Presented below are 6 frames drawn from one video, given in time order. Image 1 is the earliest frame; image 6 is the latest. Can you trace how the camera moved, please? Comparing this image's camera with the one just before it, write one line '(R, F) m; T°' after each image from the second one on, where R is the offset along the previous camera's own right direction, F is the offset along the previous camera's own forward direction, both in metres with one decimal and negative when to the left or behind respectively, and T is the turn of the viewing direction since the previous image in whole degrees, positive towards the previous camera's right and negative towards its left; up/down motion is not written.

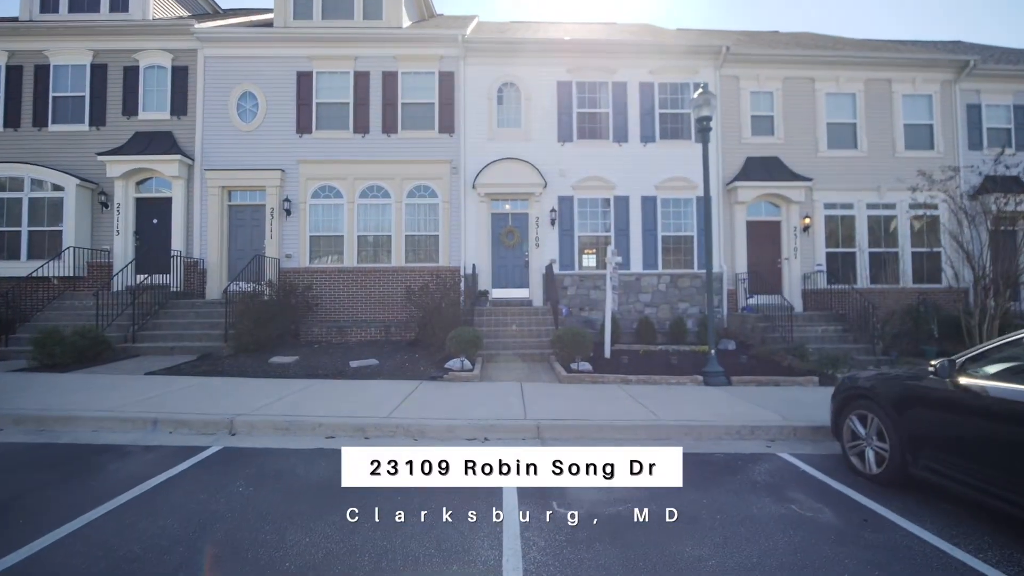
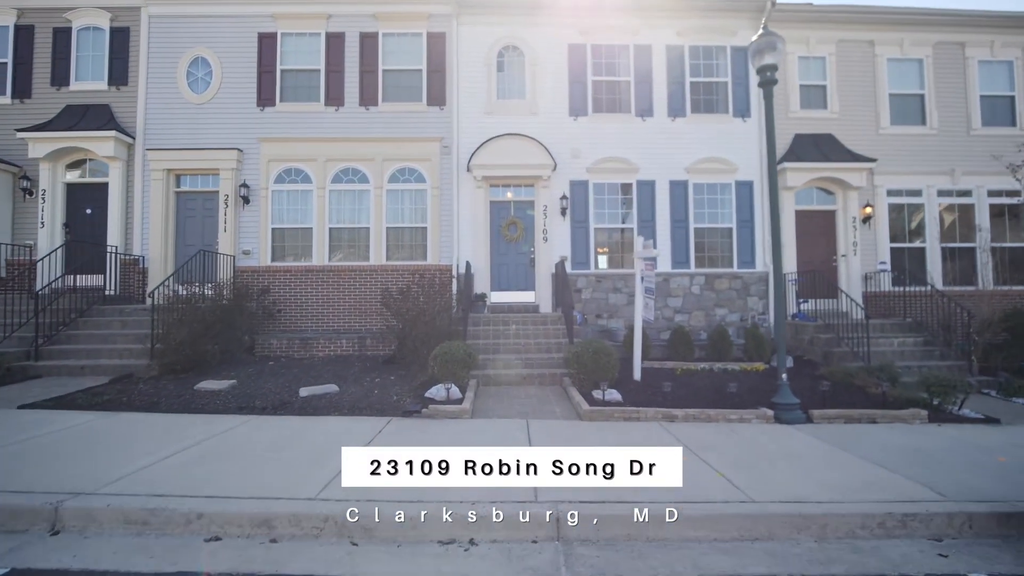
(0.0, +2.3) m; 0°
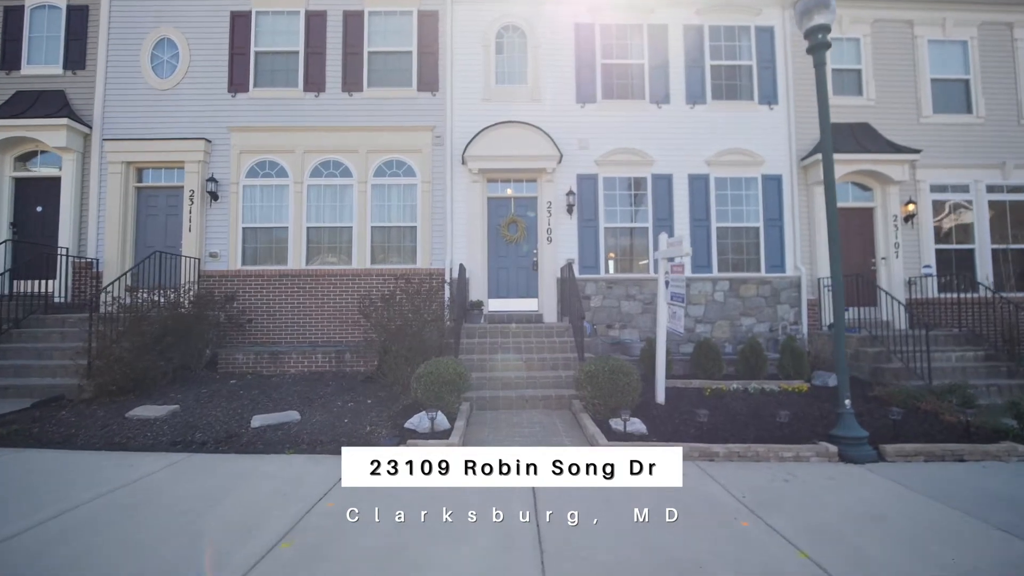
(0.0, +1.3) m; 0°
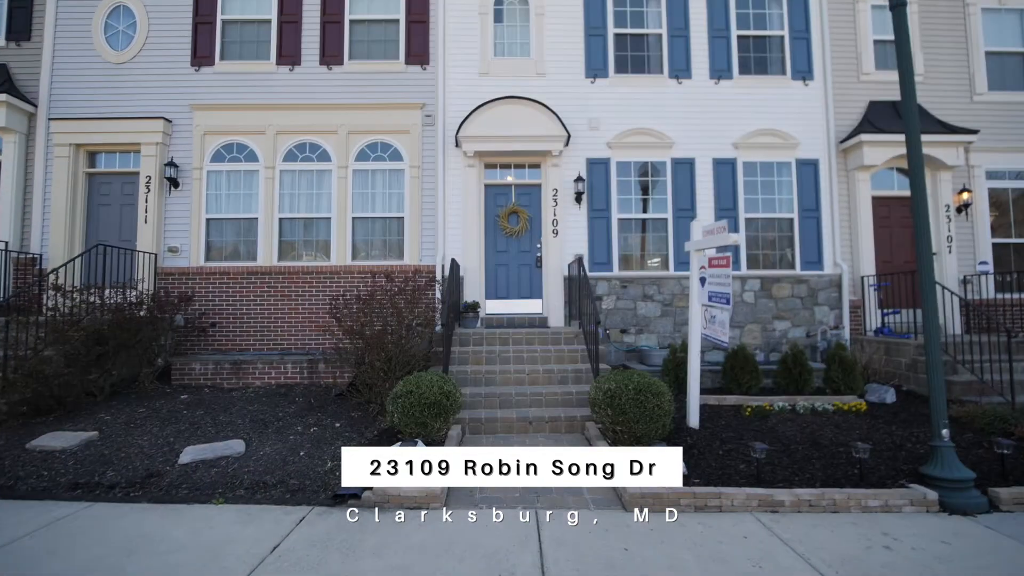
(0.0, +1.2) m; 0°
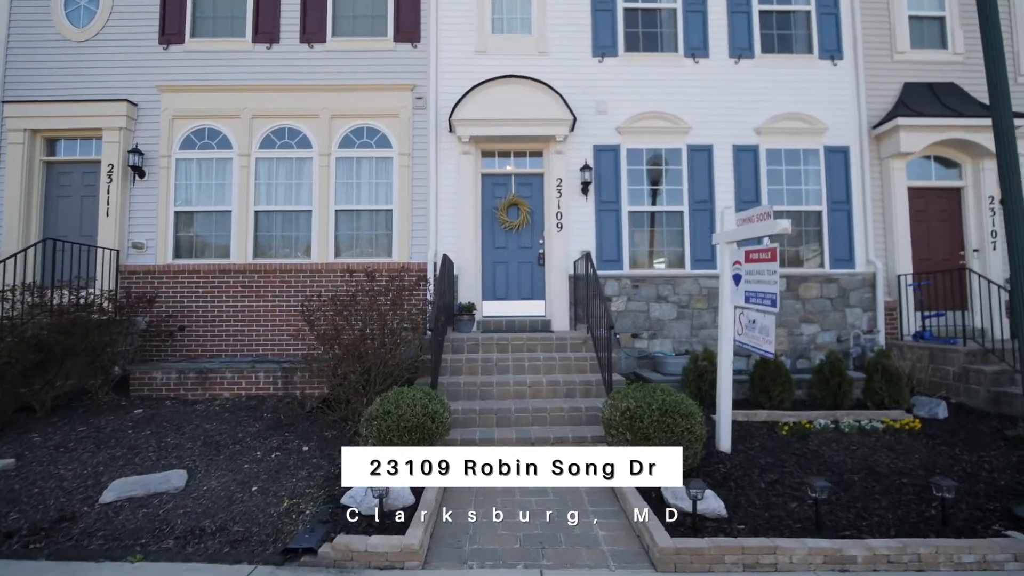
(0.0, +0.8) m; 0°
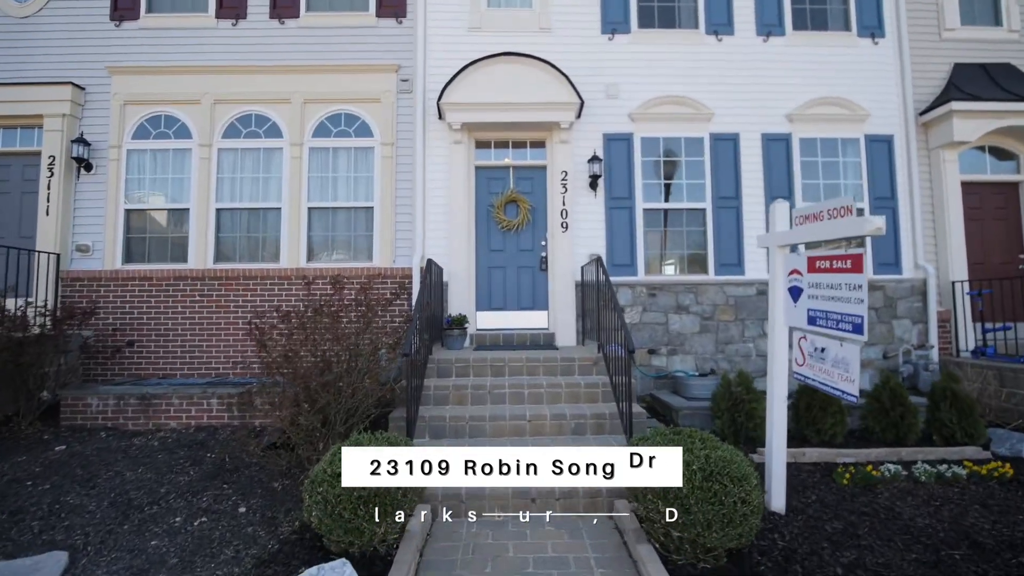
(0.0, +1.0) m; 0°
